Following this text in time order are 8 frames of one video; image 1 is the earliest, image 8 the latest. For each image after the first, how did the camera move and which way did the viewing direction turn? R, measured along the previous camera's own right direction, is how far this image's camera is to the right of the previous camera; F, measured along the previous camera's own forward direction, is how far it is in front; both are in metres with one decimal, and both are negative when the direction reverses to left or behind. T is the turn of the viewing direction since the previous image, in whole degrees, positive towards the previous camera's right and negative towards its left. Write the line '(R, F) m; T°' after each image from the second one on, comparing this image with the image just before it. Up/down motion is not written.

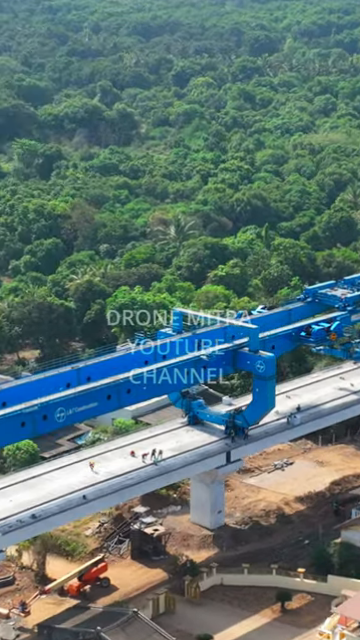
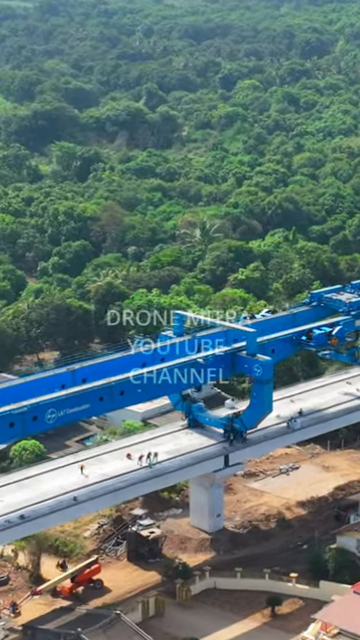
(+1.6, 0.0) m; -3°
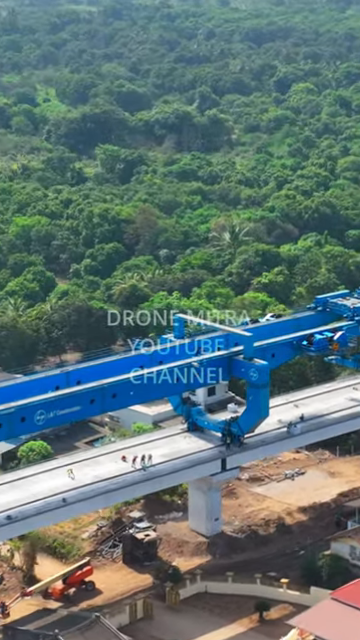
(+1.8, +0.1) m; -3°
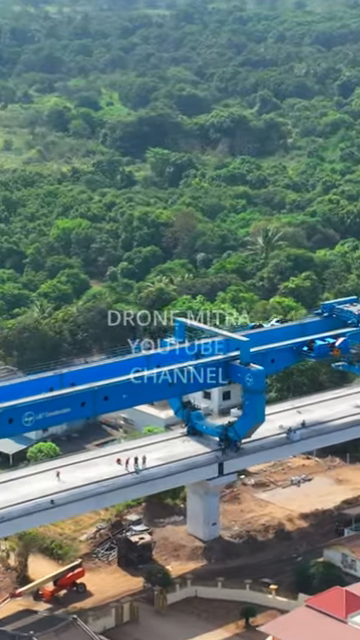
(+2.1, +0.1) m; -3°
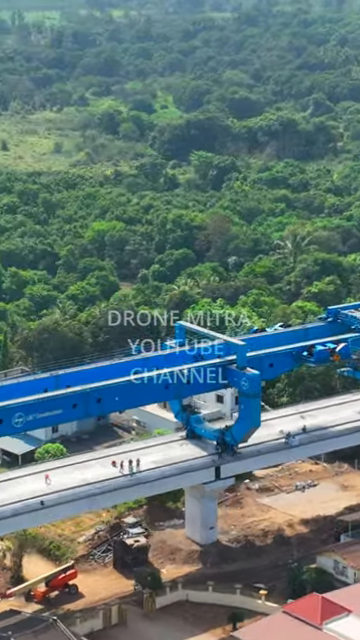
(+1.8, +0.1) m; -3°
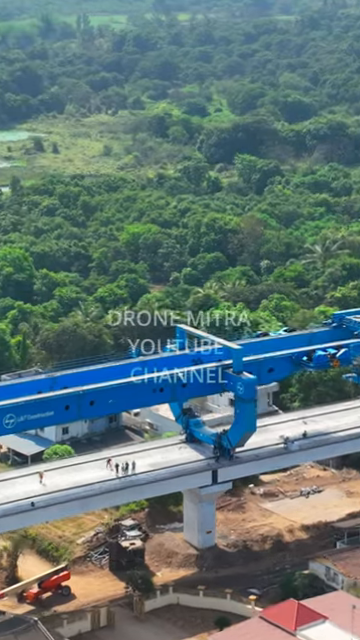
(+1.8, 0.0) m; -3°
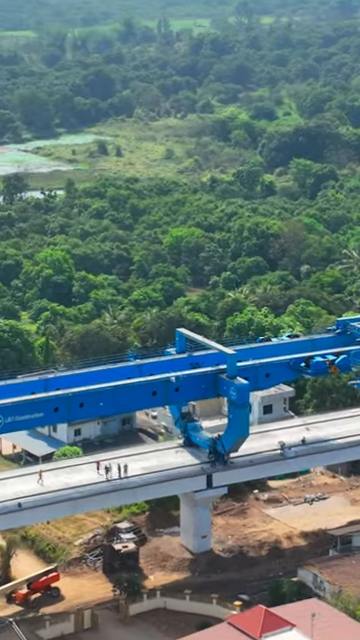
(+2.3, +0.1) m; -4°
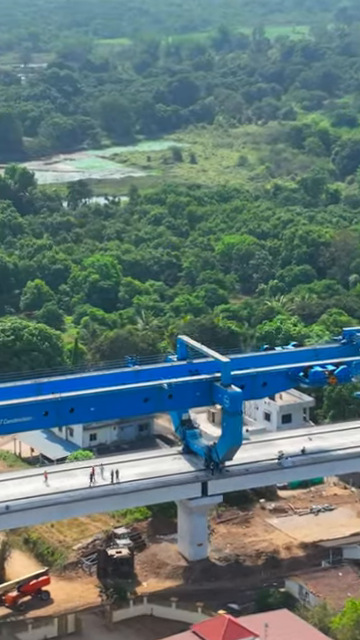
(+2.7, +0.1) m; -4°
